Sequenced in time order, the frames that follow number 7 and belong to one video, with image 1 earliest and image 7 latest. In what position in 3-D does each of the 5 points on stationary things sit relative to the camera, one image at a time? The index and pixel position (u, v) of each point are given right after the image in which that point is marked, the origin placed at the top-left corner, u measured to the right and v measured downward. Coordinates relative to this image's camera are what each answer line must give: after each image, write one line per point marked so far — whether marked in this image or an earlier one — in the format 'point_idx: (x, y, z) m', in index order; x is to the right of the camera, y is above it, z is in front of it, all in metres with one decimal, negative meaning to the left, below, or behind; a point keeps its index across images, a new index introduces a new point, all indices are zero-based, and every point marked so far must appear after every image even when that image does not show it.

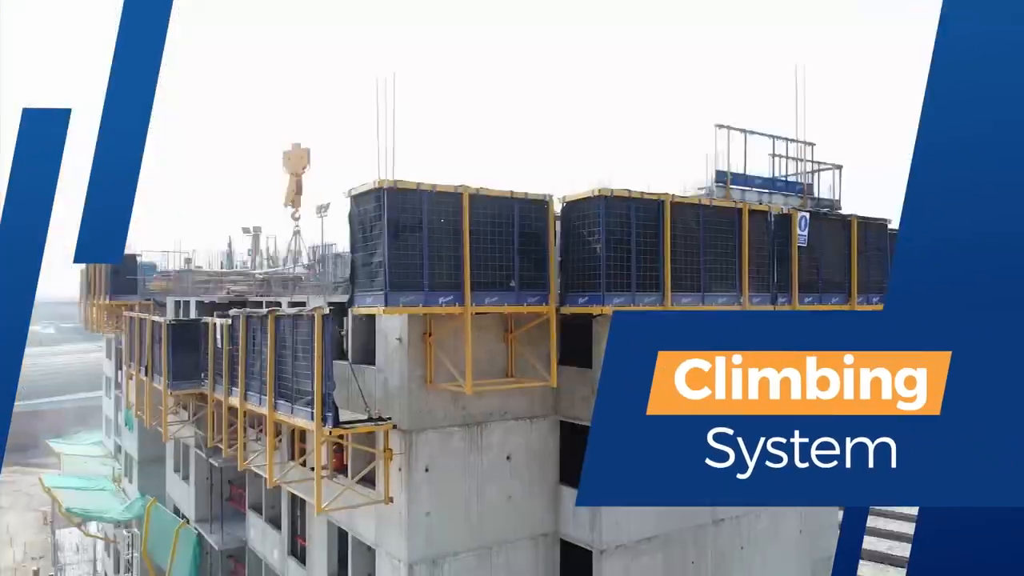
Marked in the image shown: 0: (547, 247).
0: (+0.5, +1.1, +17.9) m
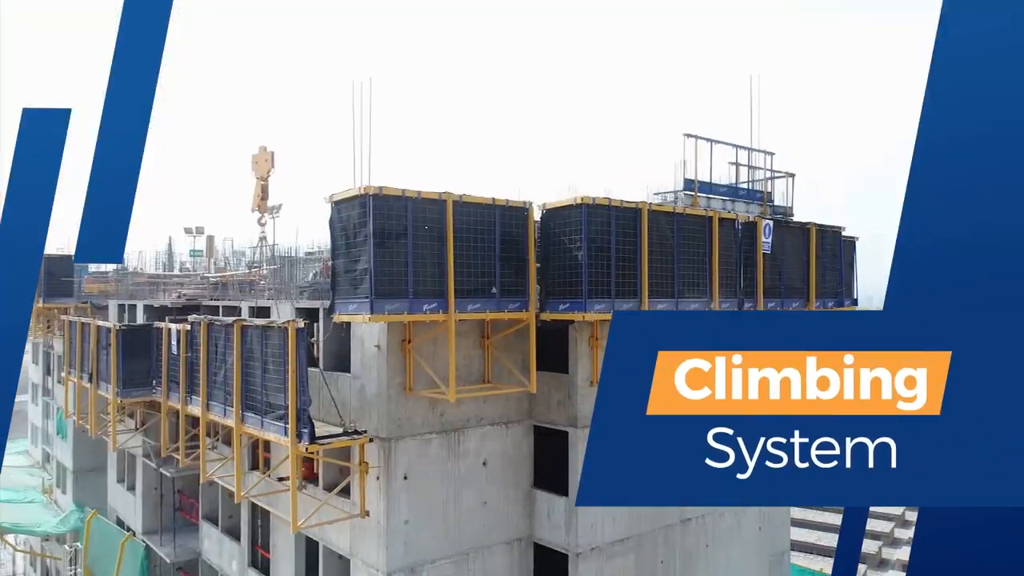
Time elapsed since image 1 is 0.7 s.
0: (+0.2, +0.9, +18.0) m
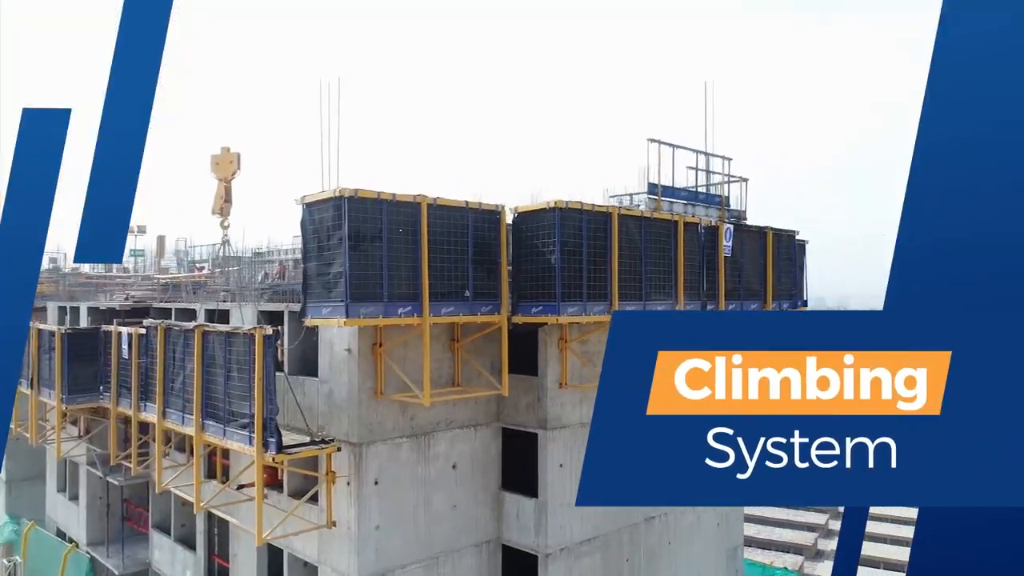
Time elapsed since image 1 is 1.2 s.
0: (-0.4, +0.8, +17.9) m
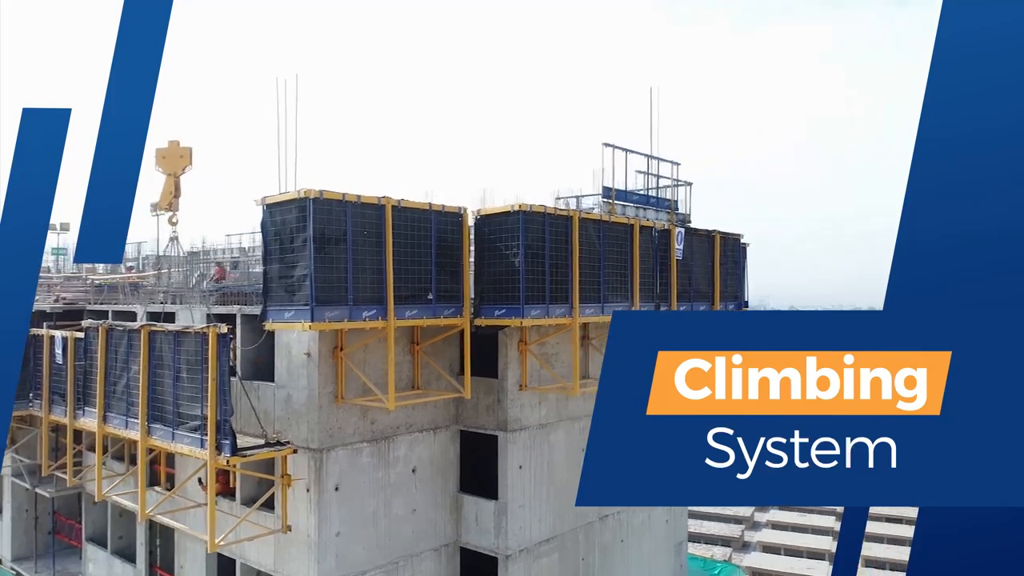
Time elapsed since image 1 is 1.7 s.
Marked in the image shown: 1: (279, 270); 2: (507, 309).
0: (-1.1, +0.8, +17.7) m
1: (-5.0, +0.4, +15.2) m
2: (+0.1, -0.5, +17.7) m
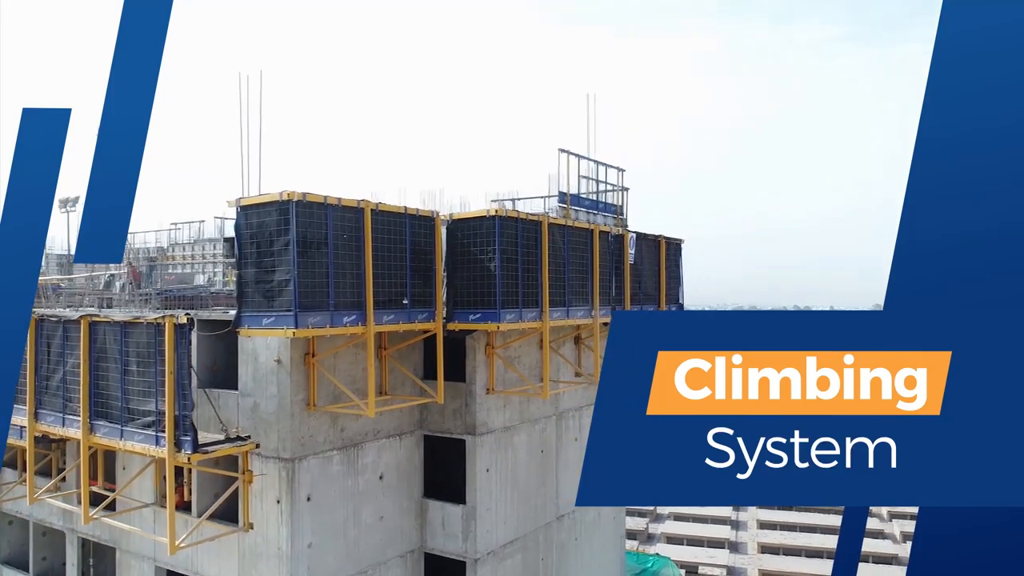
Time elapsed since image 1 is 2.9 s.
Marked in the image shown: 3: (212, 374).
0: (-1.6, +0.7, +17.5) m
1: (-5.4, +0.3, +14.8) m
2: (-0.4, -0.6, +17.5) m
3: (-7.6, -2.2, +17.3) m
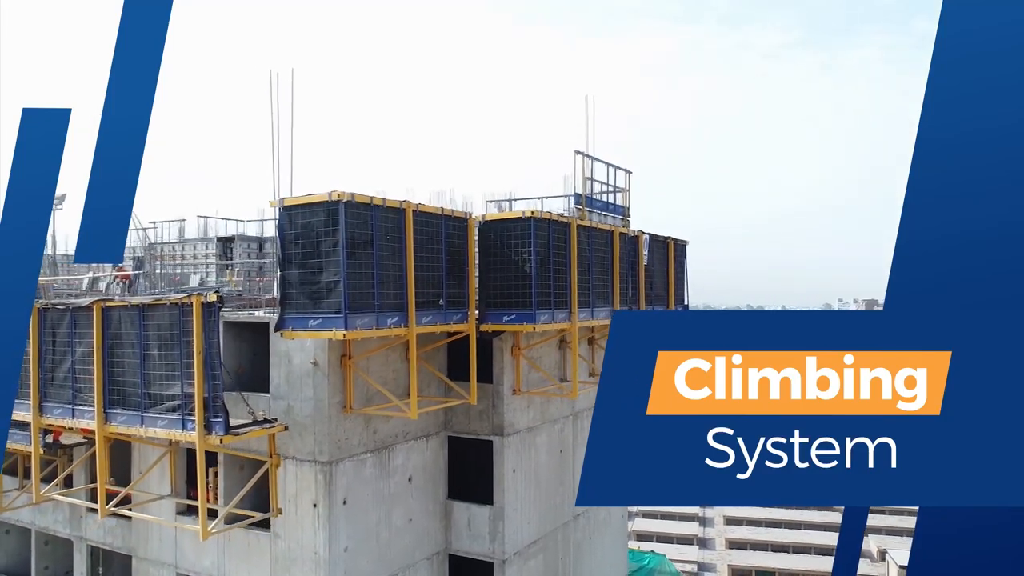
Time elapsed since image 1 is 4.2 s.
0: (-1.2, +0.6, +17.7) m
1: (-5.1, +0.3, +15.2) m
2: (0.0, -0.7, +17.7) m
3: (-7.2, -2.2, +17.7) m
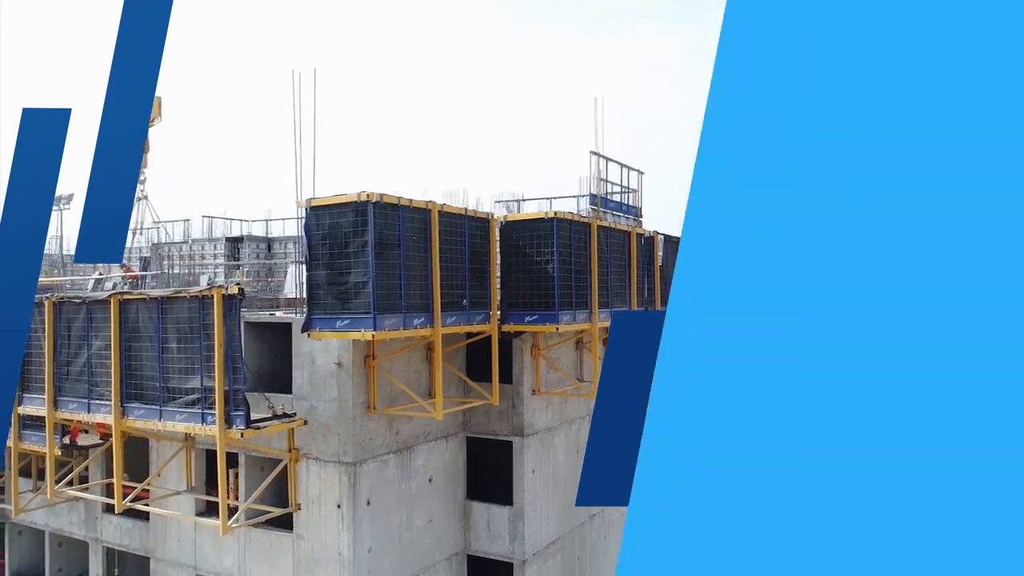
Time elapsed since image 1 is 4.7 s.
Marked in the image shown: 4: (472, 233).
0: (-0.6, +0.6, +17.9) m
1: (-4.5, +0.2, +15.5) m
2: (+0.7, -0.7, +17.9) m
3: (-6.5, -2.3, +18.1) m
4: (-1.0, +1.4, +17.5) m
